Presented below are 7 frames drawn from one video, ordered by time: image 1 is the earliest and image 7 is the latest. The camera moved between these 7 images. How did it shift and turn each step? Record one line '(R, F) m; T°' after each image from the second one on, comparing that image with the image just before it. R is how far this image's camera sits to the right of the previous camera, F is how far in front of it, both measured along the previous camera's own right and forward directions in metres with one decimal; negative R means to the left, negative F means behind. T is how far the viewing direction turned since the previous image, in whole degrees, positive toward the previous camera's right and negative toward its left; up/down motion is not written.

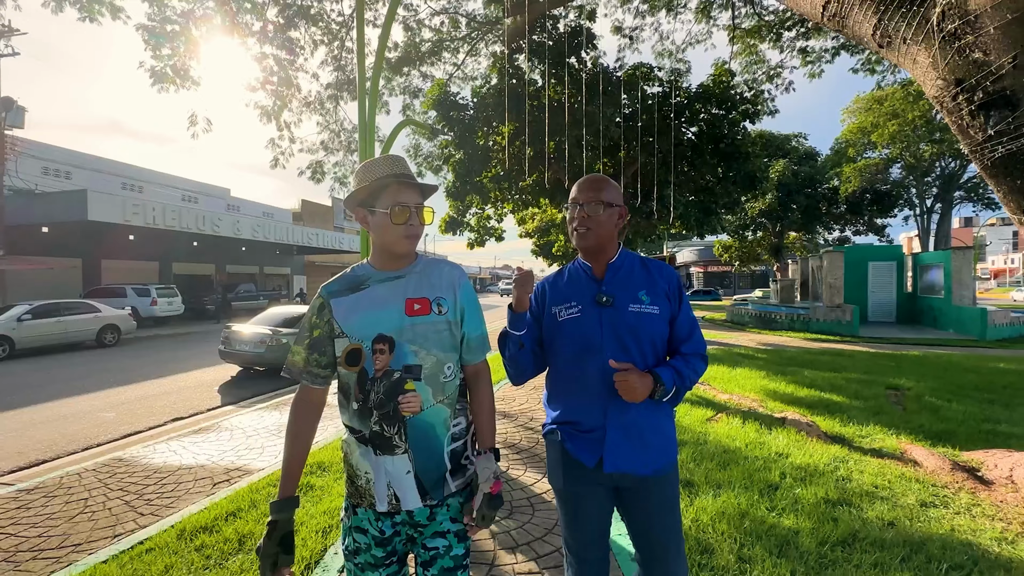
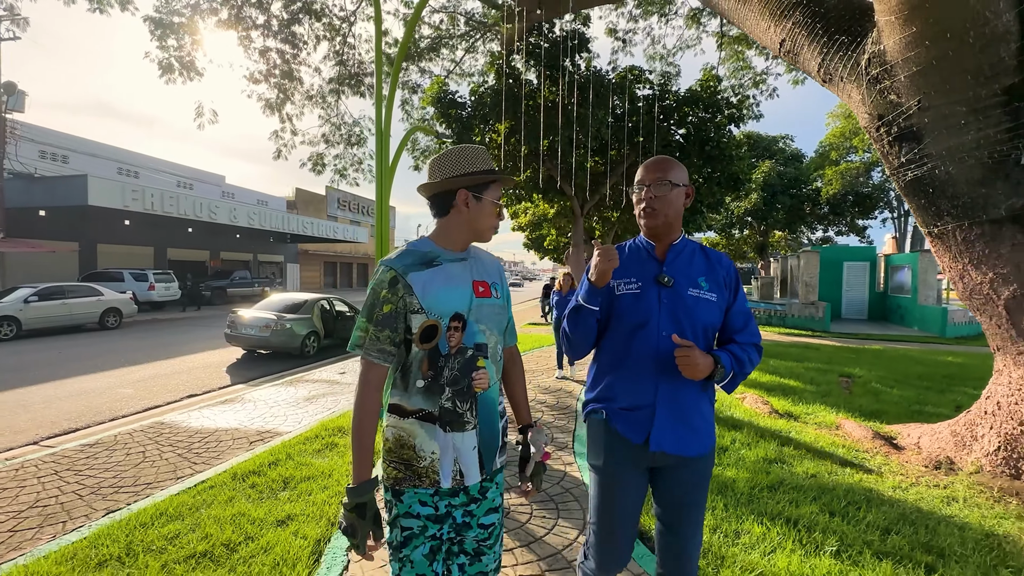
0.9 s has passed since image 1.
(-0.1, -0.6) m; +1°
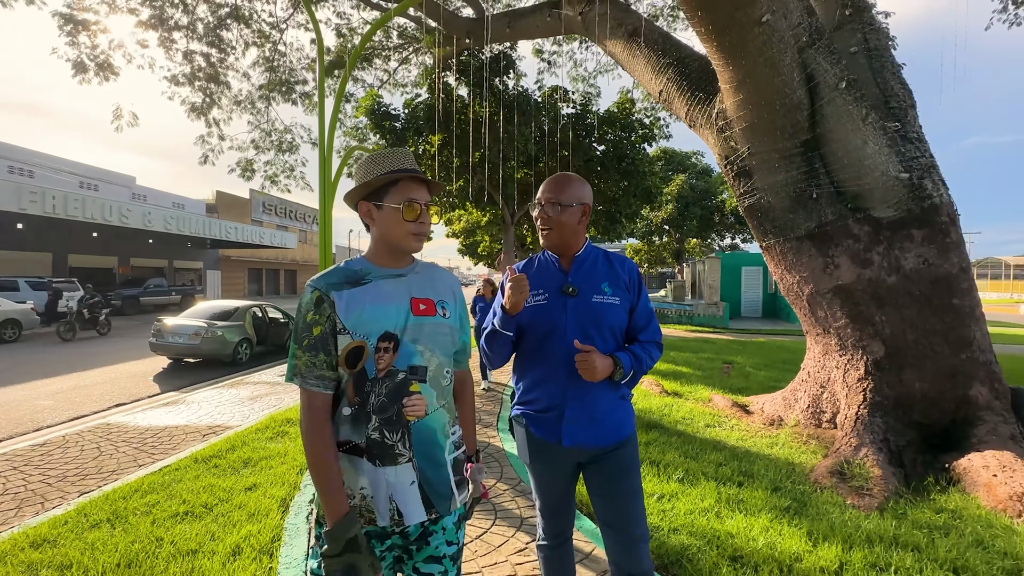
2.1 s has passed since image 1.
(0.0, -0.8) m; +8°
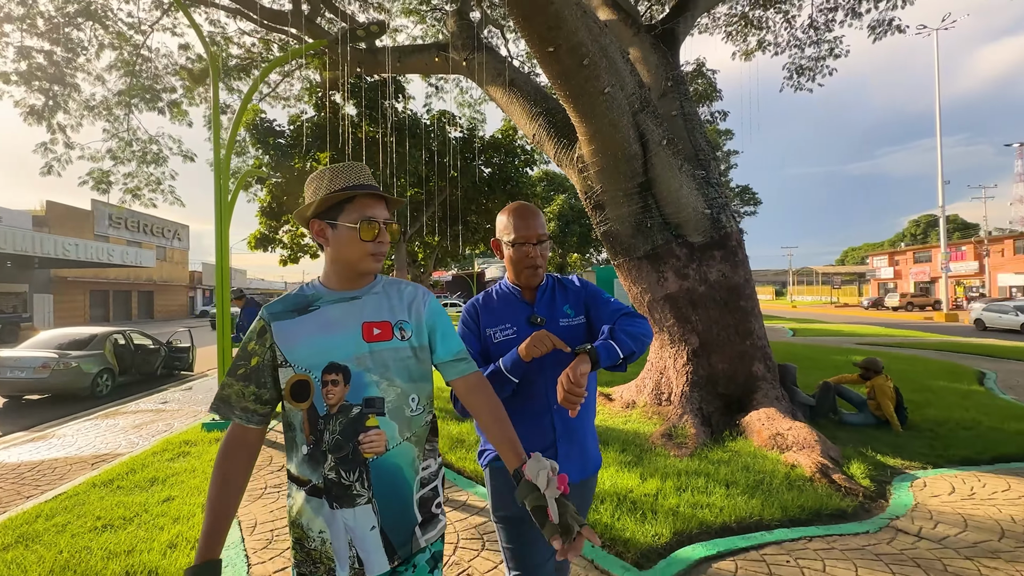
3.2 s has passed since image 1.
(-0.1, -0.8) m; +13°
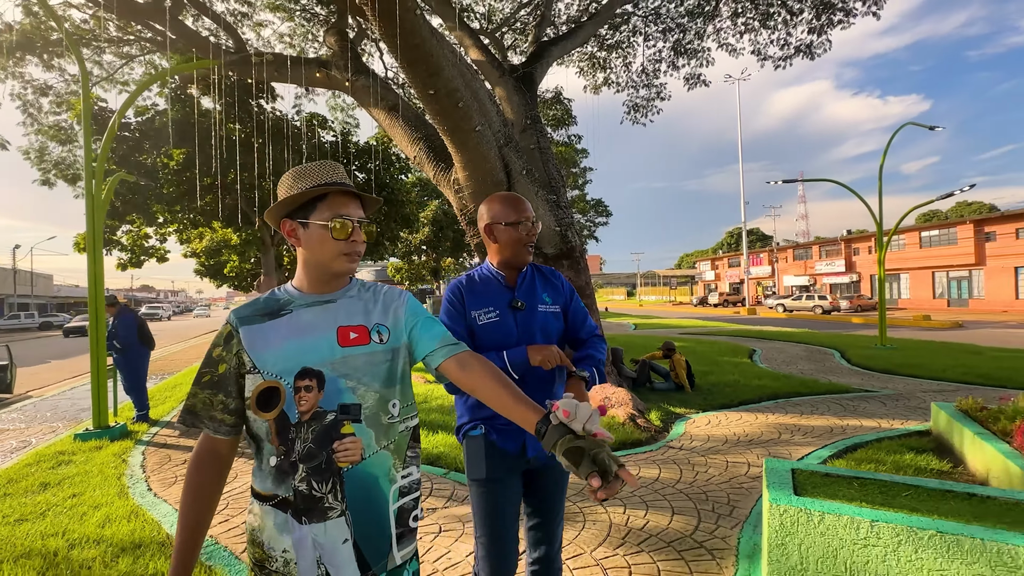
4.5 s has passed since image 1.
(-0.2, -1.0) m; +15°
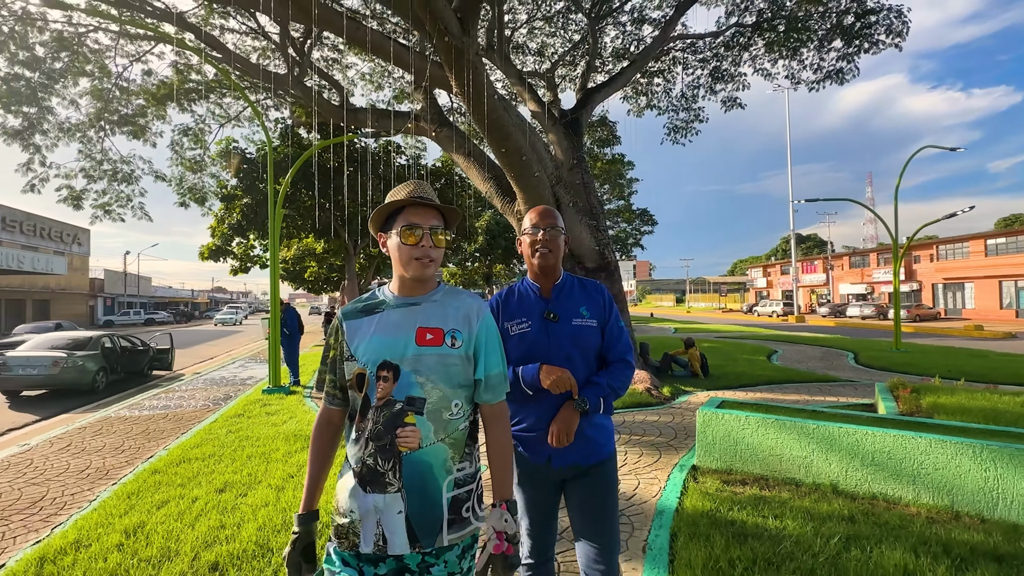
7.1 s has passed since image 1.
(0.0, -2.2) m; -6°
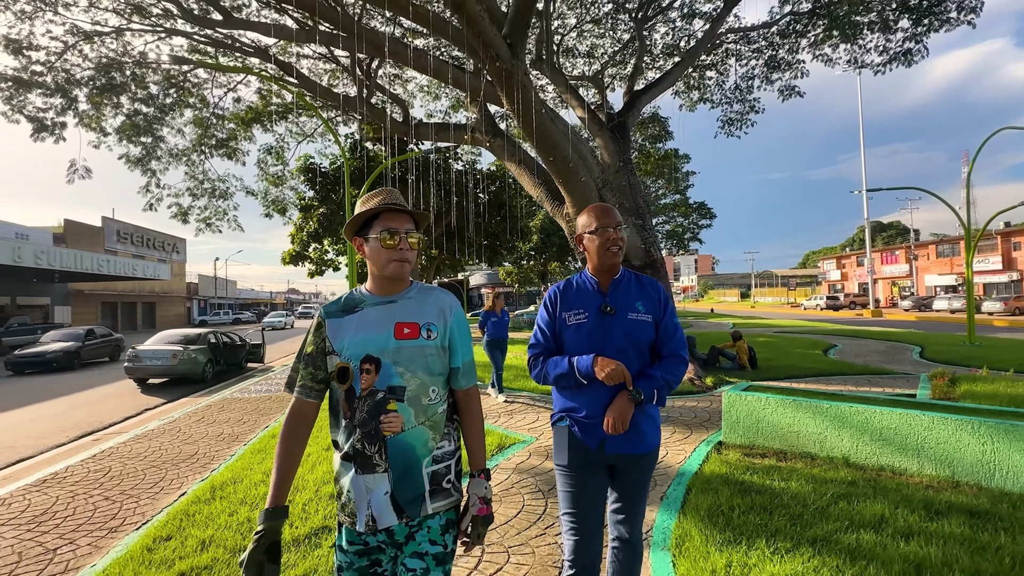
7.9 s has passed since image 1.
(+0.1, -0.7) m; -7°
